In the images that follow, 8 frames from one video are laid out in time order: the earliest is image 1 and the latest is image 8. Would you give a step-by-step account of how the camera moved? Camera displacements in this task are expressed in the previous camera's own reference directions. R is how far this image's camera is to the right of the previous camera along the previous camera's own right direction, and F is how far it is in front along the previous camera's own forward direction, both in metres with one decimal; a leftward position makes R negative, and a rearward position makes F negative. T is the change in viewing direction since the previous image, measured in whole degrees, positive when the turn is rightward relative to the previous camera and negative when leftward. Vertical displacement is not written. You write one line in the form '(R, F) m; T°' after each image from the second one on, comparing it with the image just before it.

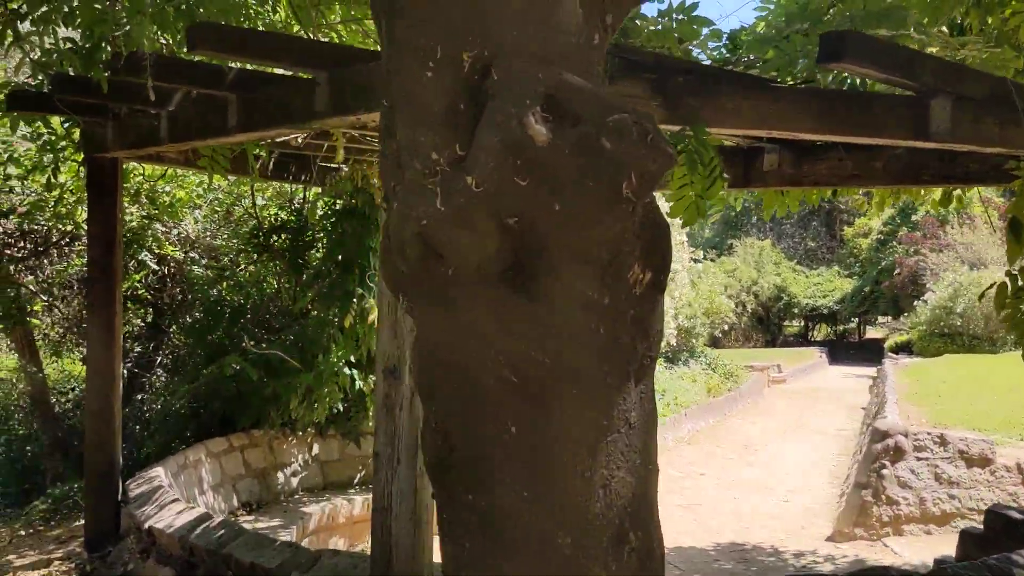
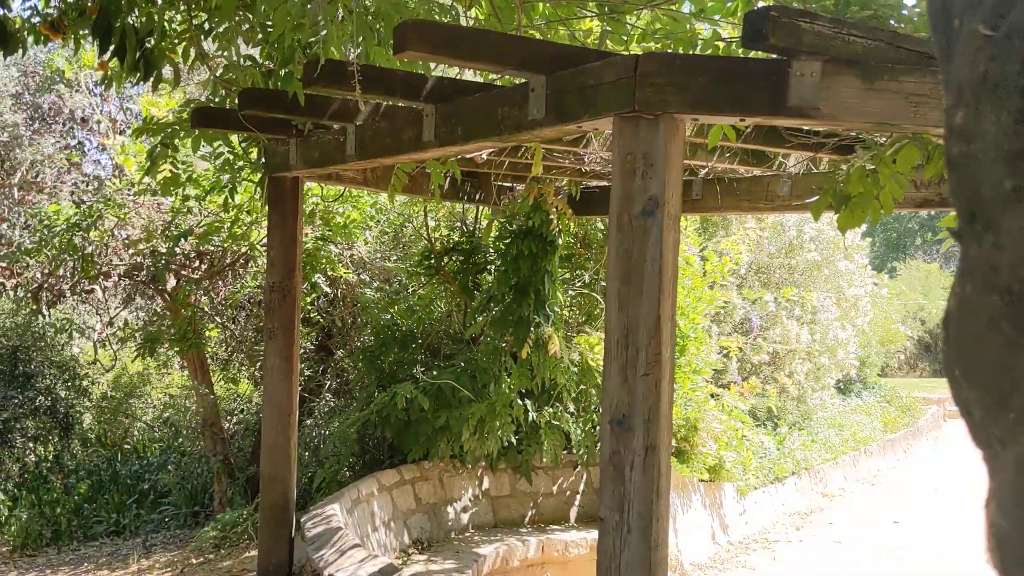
(-0.3, +0.4) m; -8°
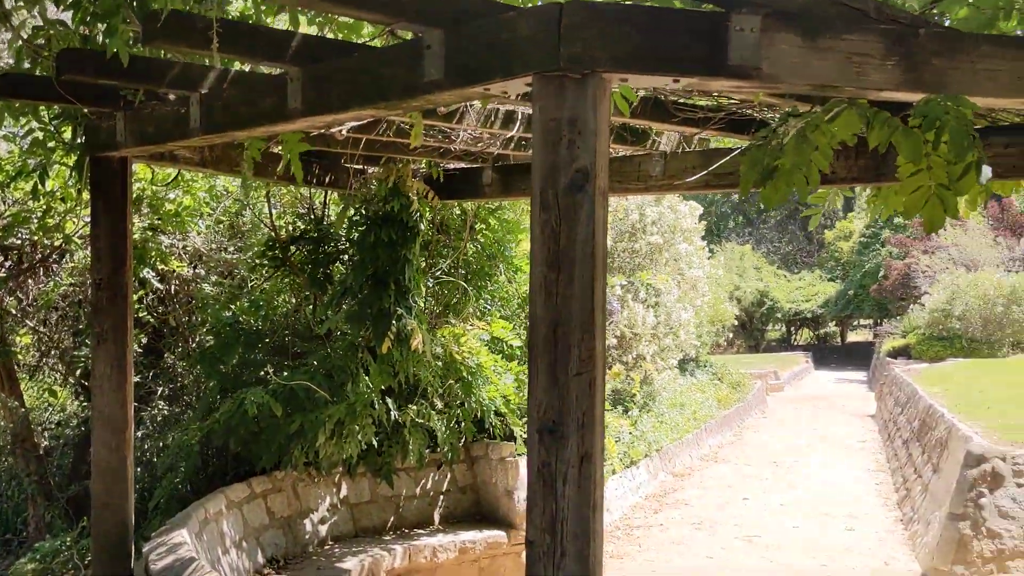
(-0.2, +0.4) m; +10°
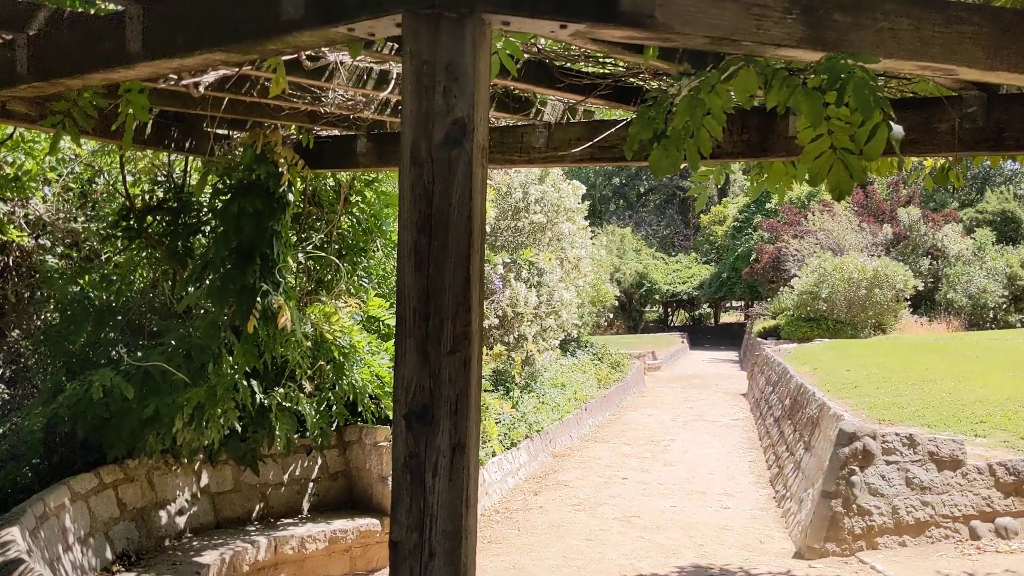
(0.0, +0.2) m; +7°
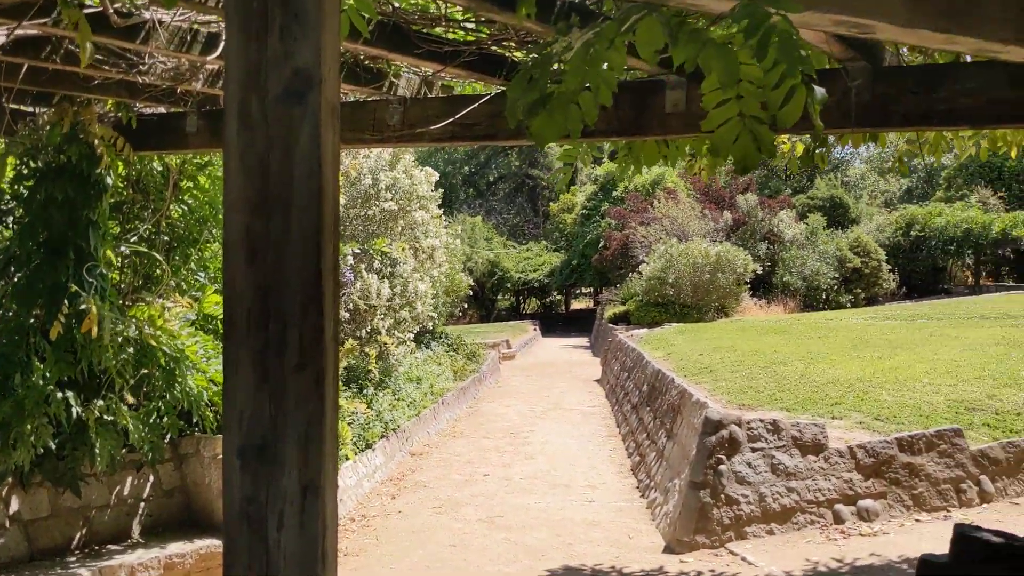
(0.0, +0.4) m; +9°
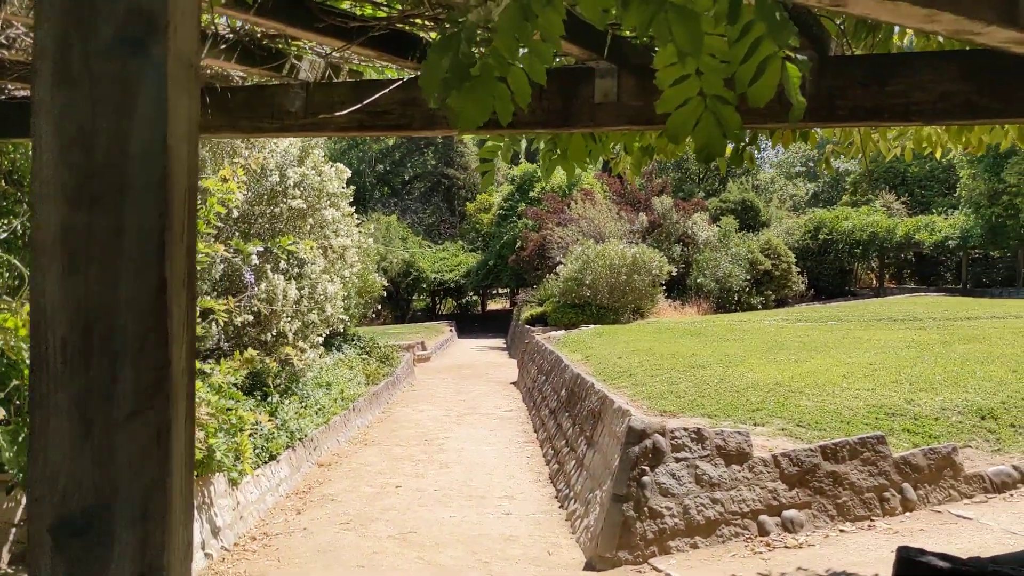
(0.0, +0.3) m; +5°
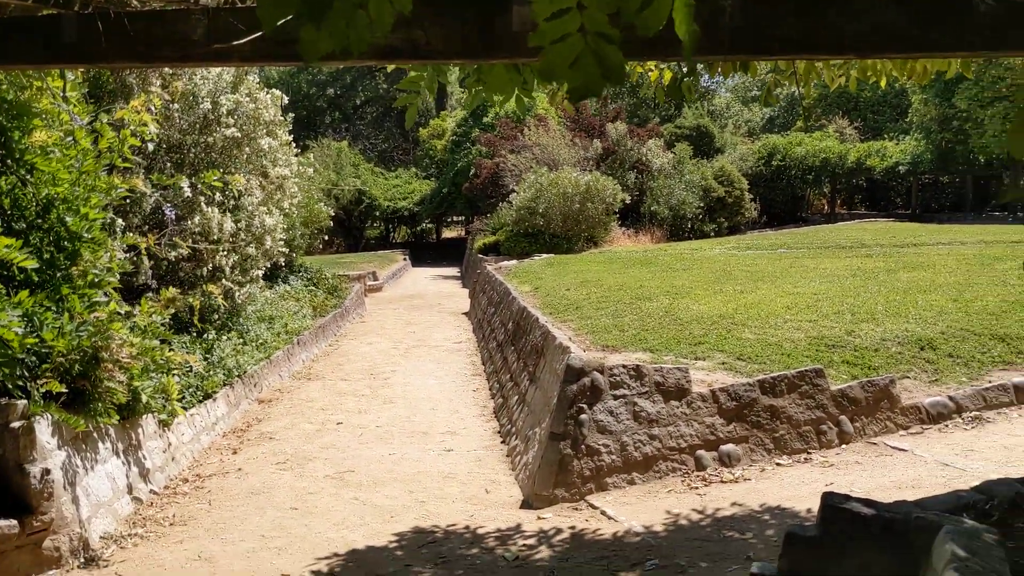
(+0.1, +0.2) m; +2°
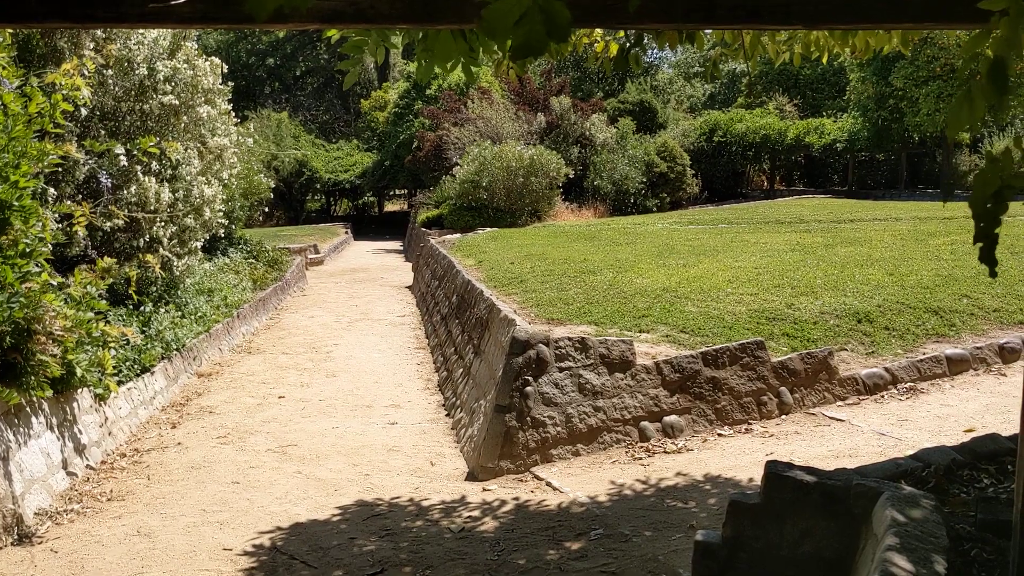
(0.0, 0.0) m; +3°
